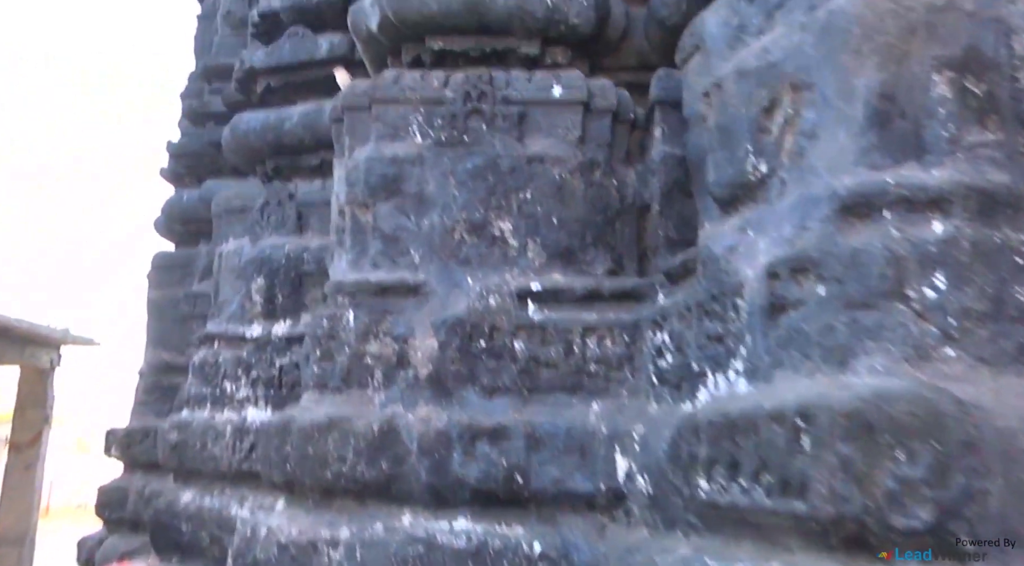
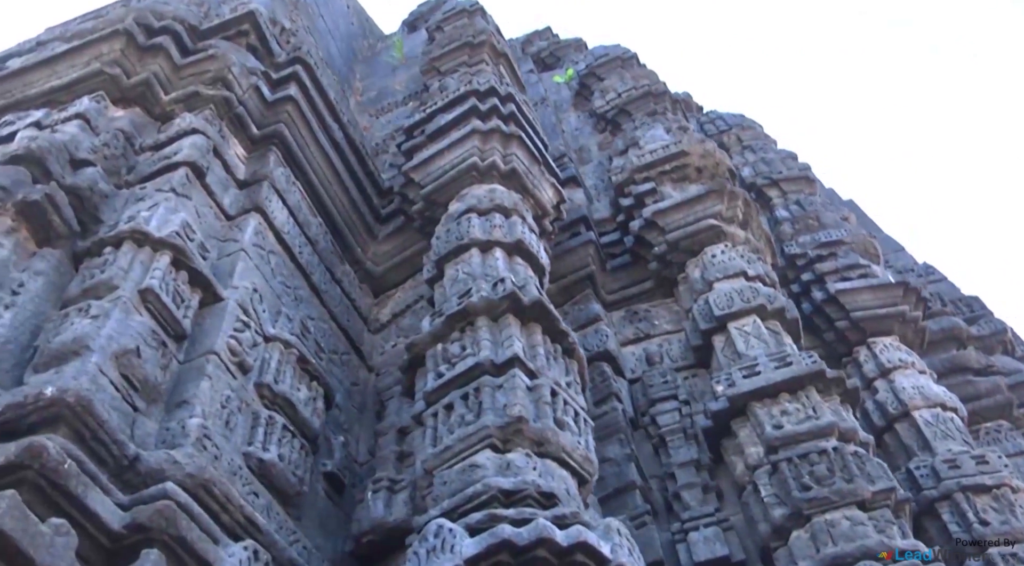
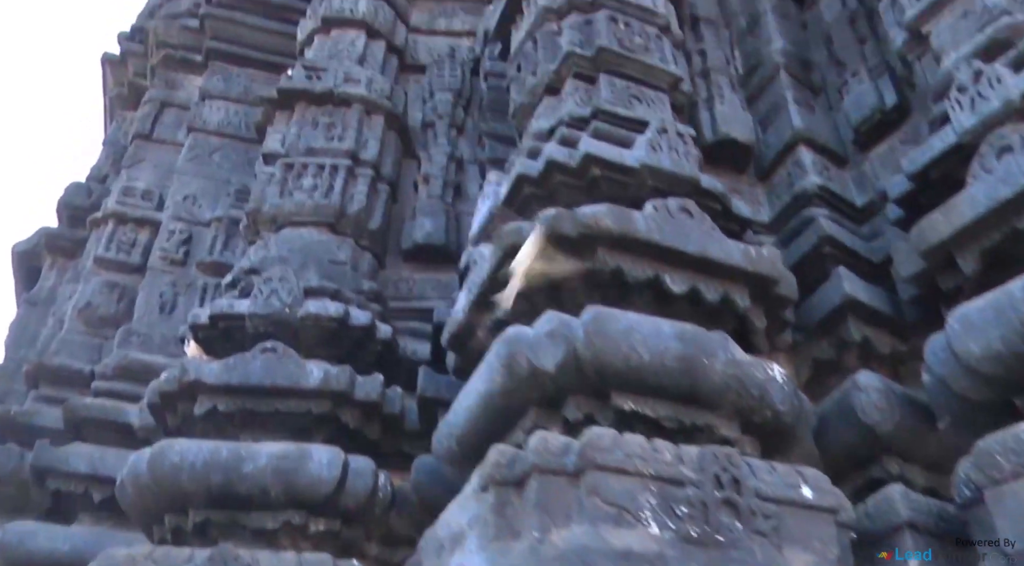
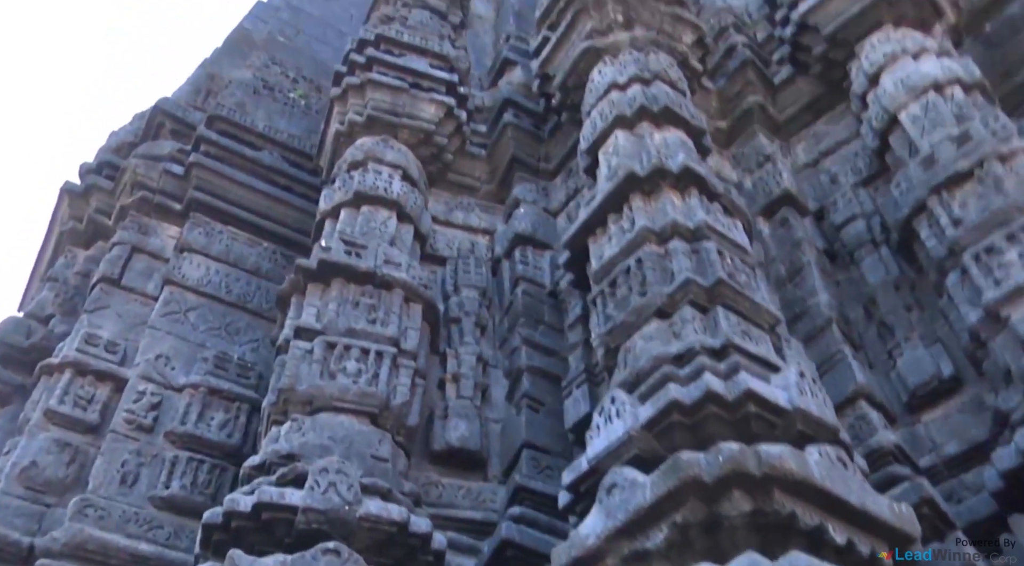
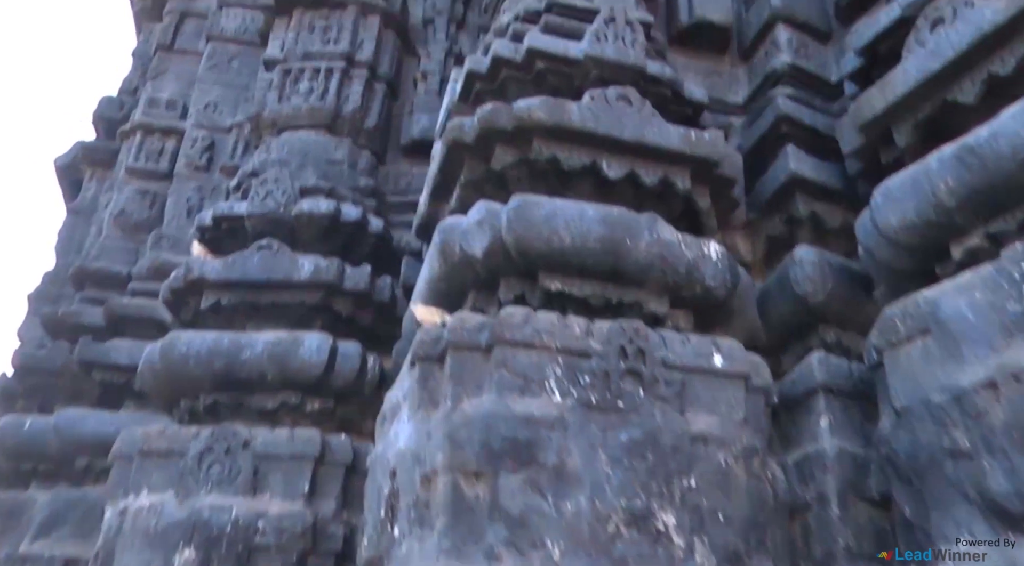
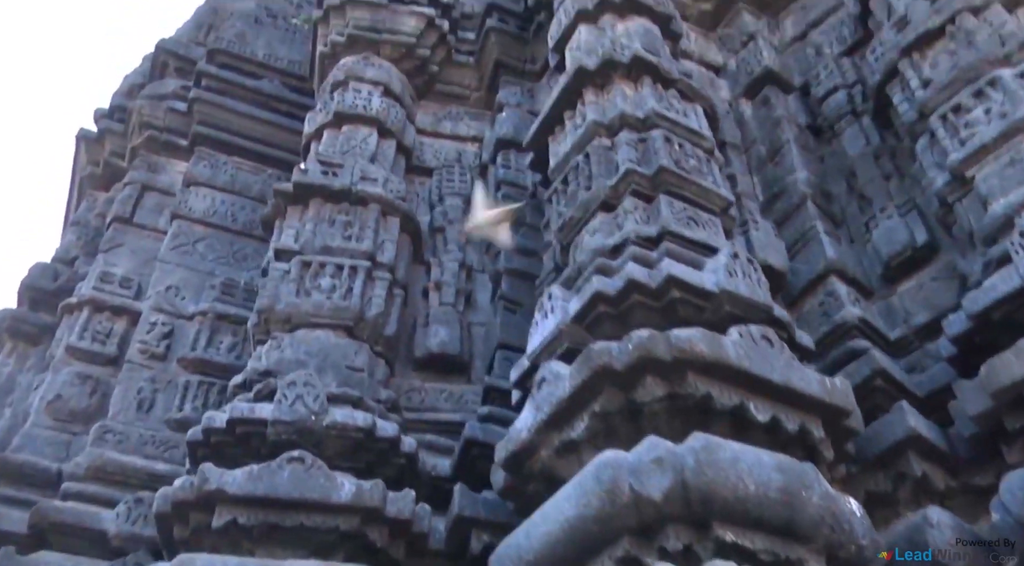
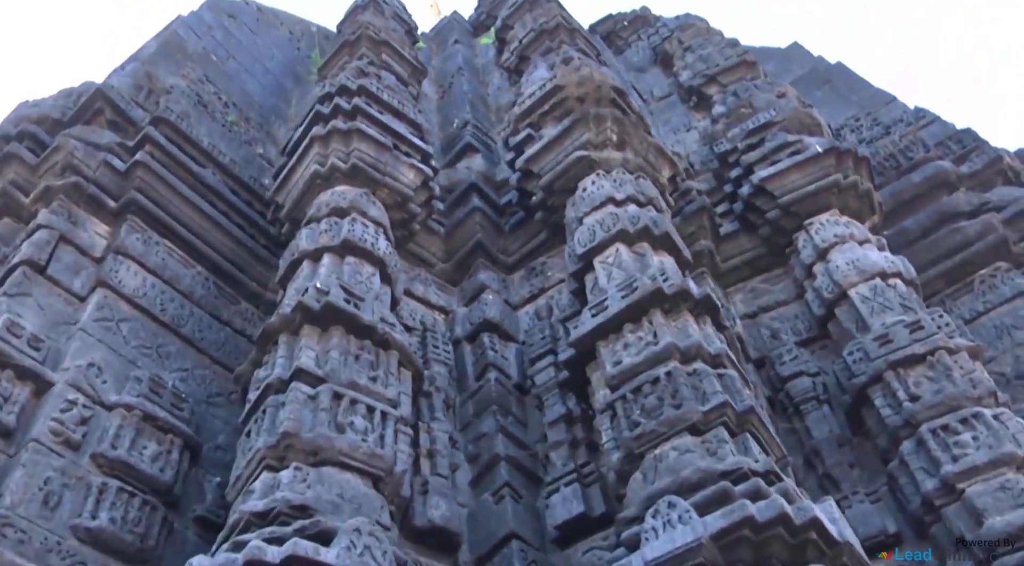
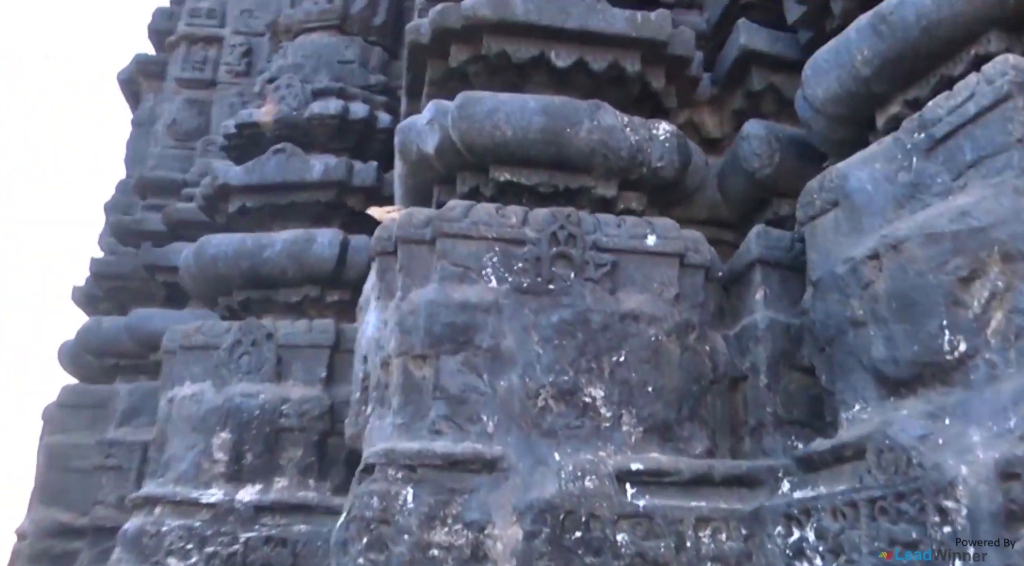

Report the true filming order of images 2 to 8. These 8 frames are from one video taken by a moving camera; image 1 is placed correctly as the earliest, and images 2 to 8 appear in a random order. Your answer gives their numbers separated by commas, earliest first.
8, 5, 3, 6, 4, 7, 2
